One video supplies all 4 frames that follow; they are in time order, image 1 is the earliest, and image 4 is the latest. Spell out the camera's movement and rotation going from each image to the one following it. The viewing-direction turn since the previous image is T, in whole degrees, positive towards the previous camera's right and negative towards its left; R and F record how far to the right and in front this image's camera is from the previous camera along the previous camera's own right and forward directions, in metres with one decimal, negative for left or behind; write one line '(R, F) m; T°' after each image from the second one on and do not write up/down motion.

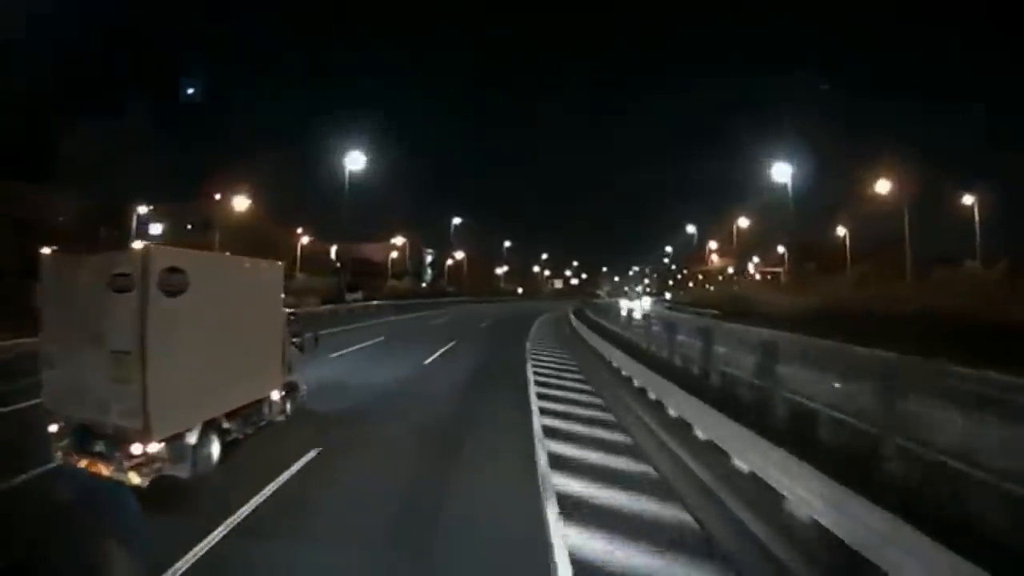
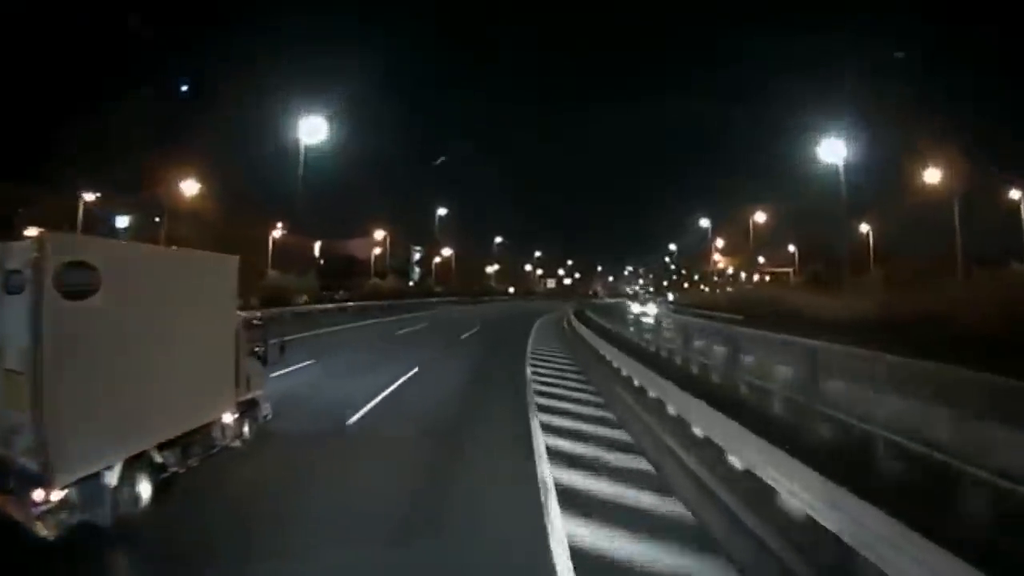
(+0.4, +0.9) m; -1°
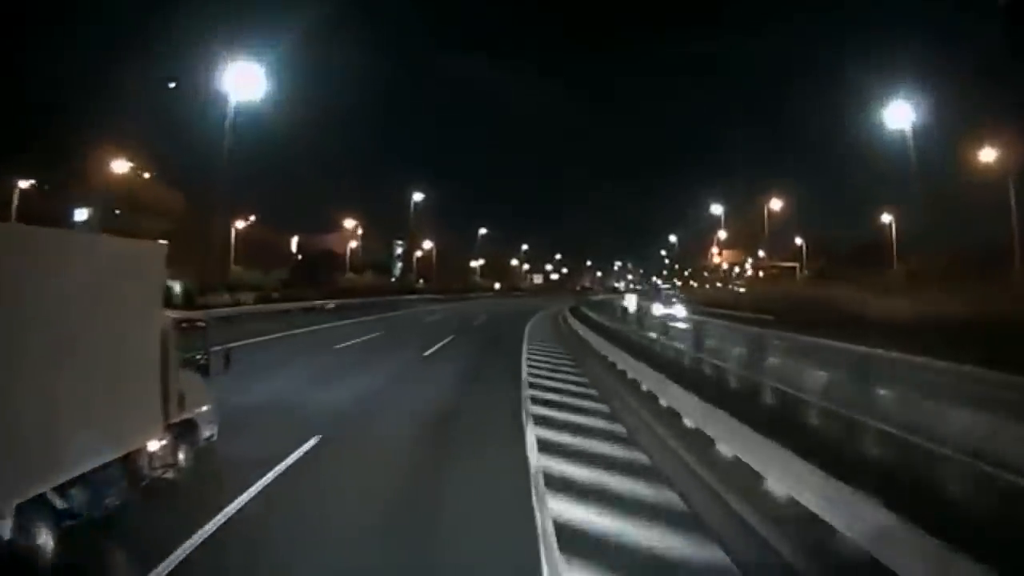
(0.0, +0.7) m; +1°
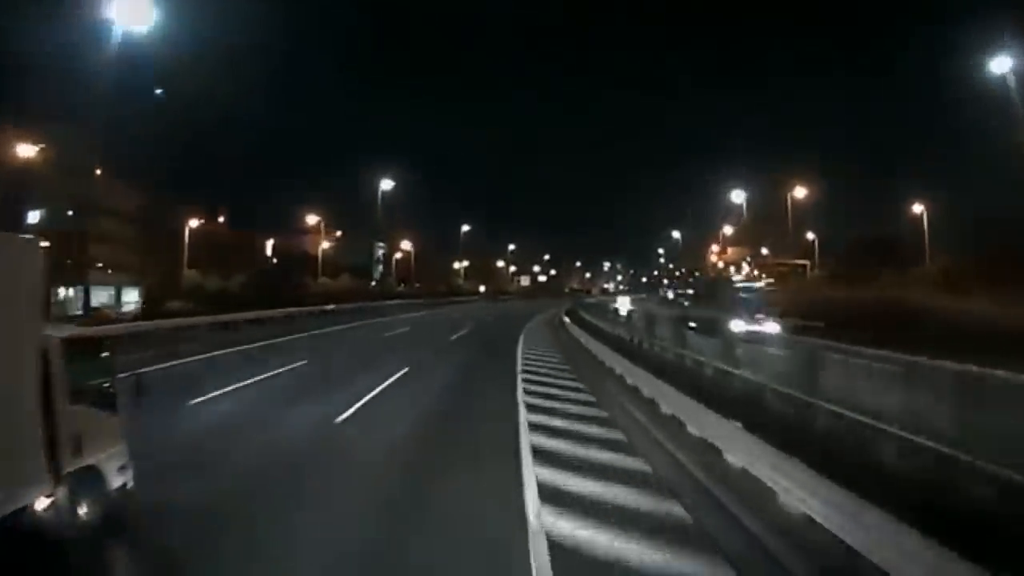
(0.0, +0.8) m; +1°
